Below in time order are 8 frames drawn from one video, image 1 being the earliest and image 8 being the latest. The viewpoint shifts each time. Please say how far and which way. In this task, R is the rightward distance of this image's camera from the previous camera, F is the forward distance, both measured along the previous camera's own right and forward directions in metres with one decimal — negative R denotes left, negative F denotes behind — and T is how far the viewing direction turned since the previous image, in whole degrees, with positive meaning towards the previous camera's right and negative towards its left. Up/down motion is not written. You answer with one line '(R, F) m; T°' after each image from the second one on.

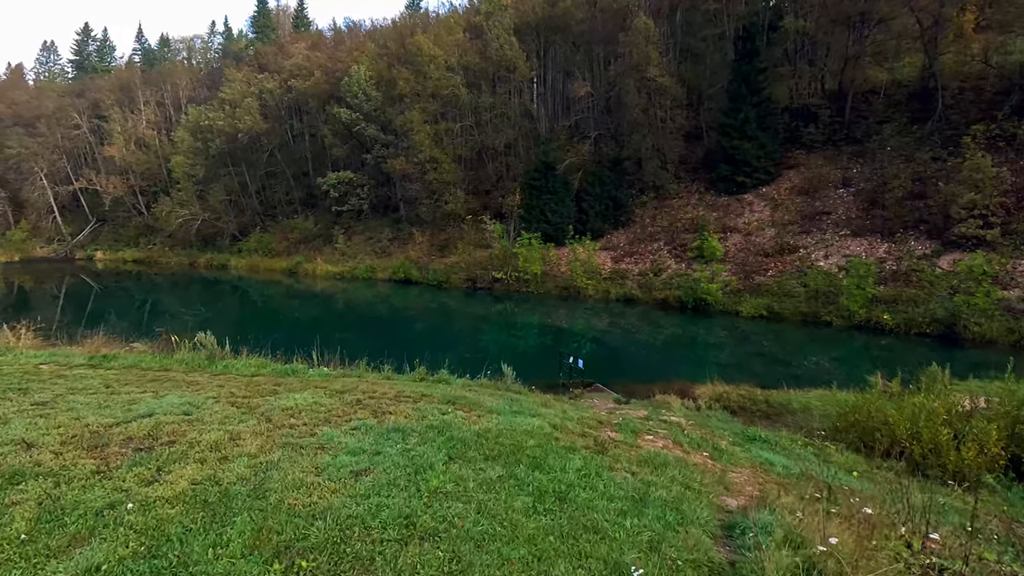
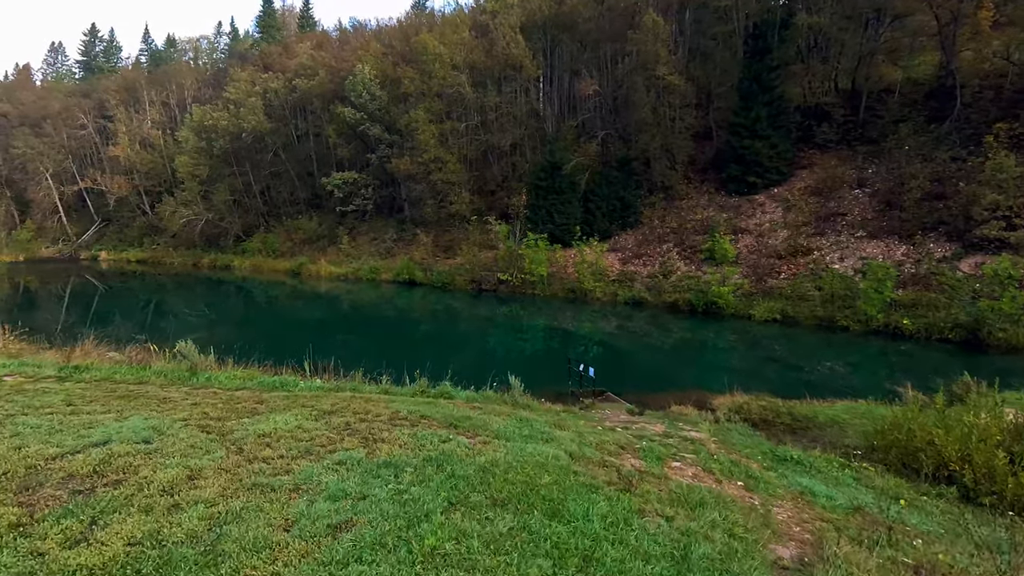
(0.0, +0.6) m; -1°
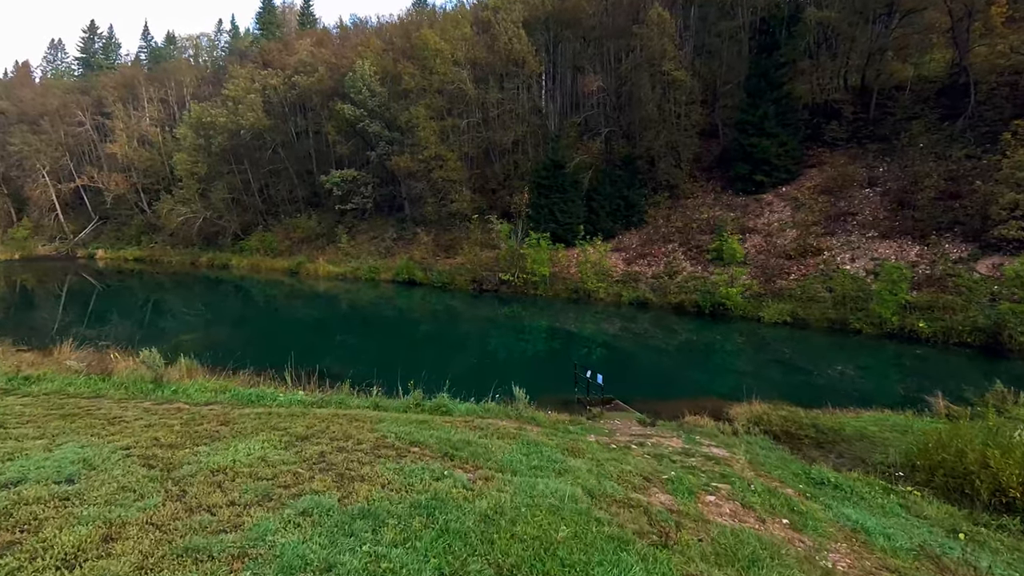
(0.0, +0.6) m; 0°
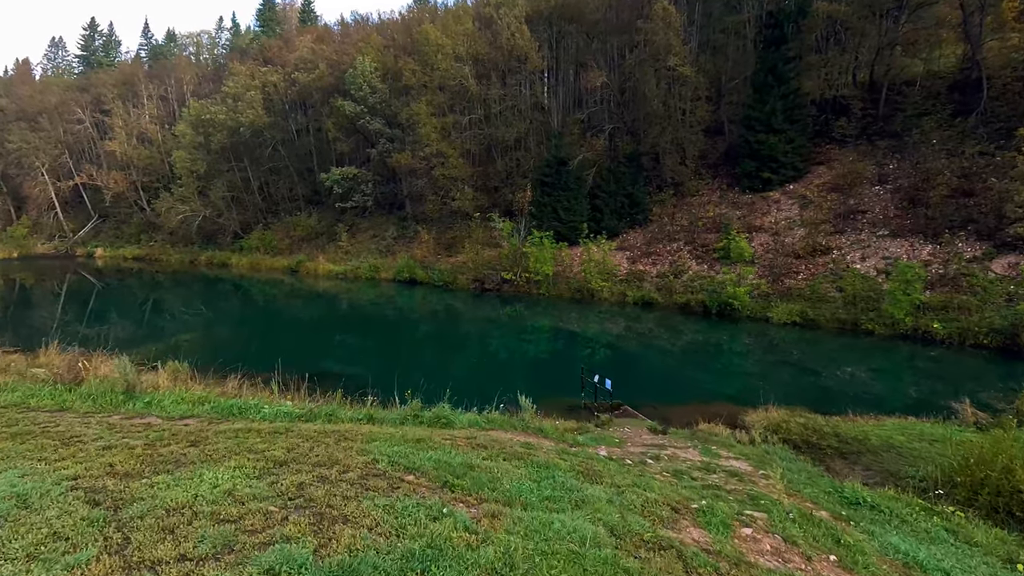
(0.0, +0.5) m; 0°
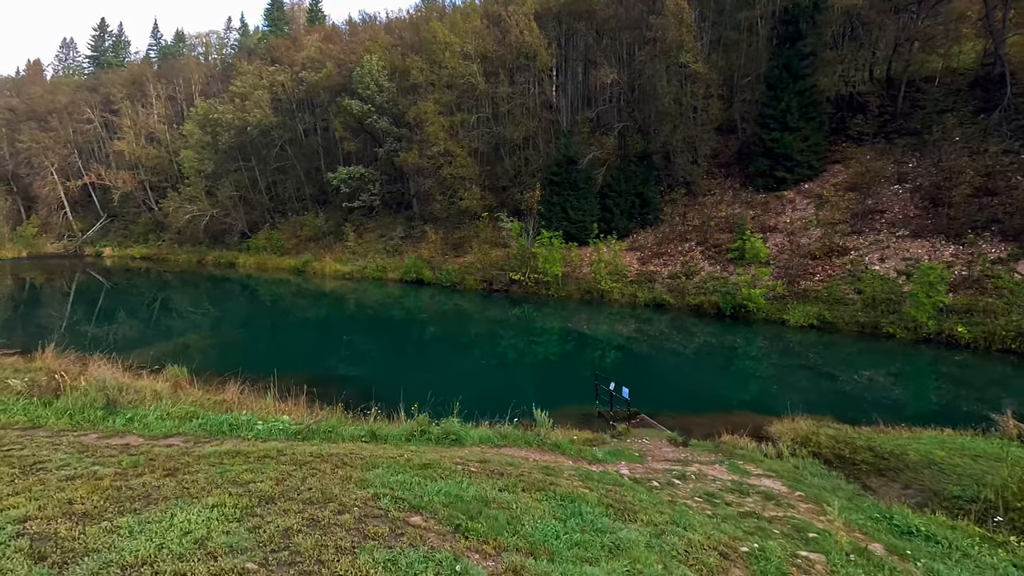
(-0.1, +0.4) m; -1°
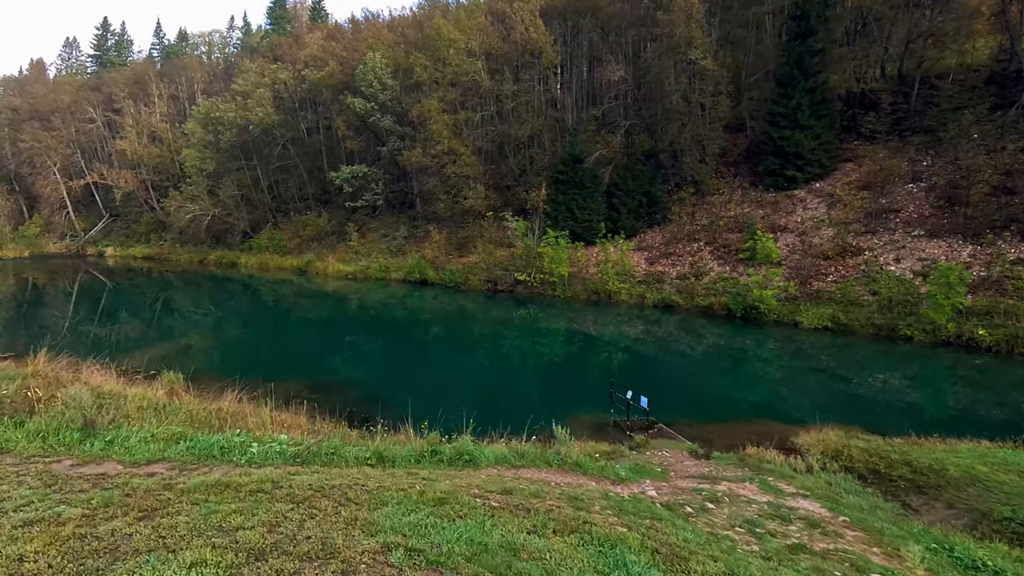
(-0.1, +0.4) m; 0°
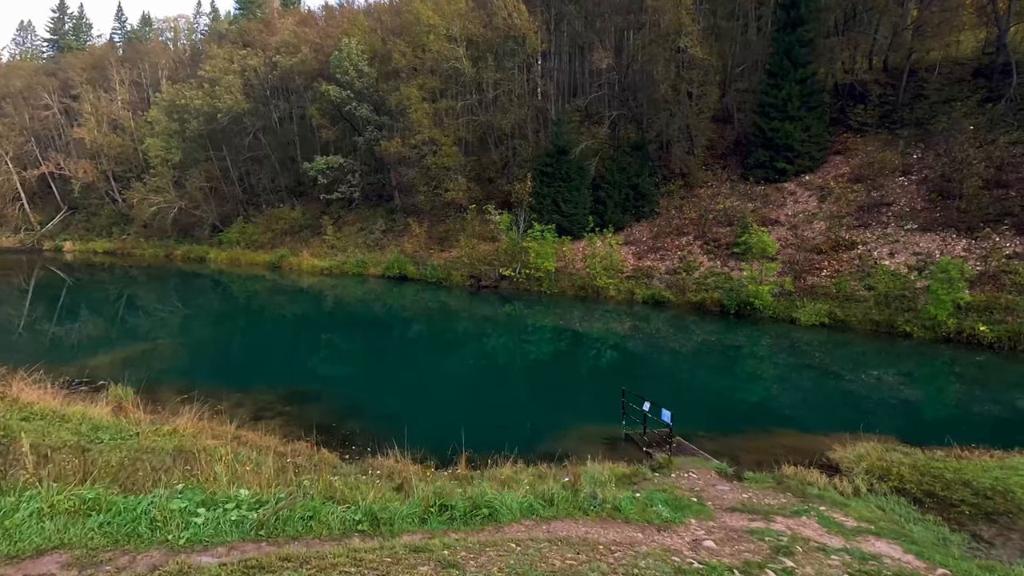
(-0.3, +1.0) m; +2°
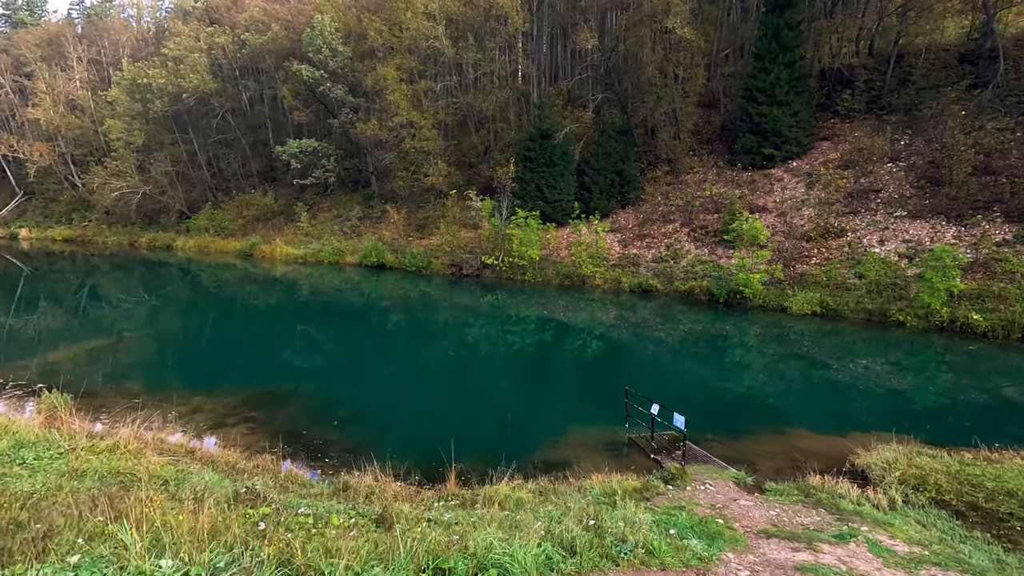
(-0.2, +0.9) m; +2°
